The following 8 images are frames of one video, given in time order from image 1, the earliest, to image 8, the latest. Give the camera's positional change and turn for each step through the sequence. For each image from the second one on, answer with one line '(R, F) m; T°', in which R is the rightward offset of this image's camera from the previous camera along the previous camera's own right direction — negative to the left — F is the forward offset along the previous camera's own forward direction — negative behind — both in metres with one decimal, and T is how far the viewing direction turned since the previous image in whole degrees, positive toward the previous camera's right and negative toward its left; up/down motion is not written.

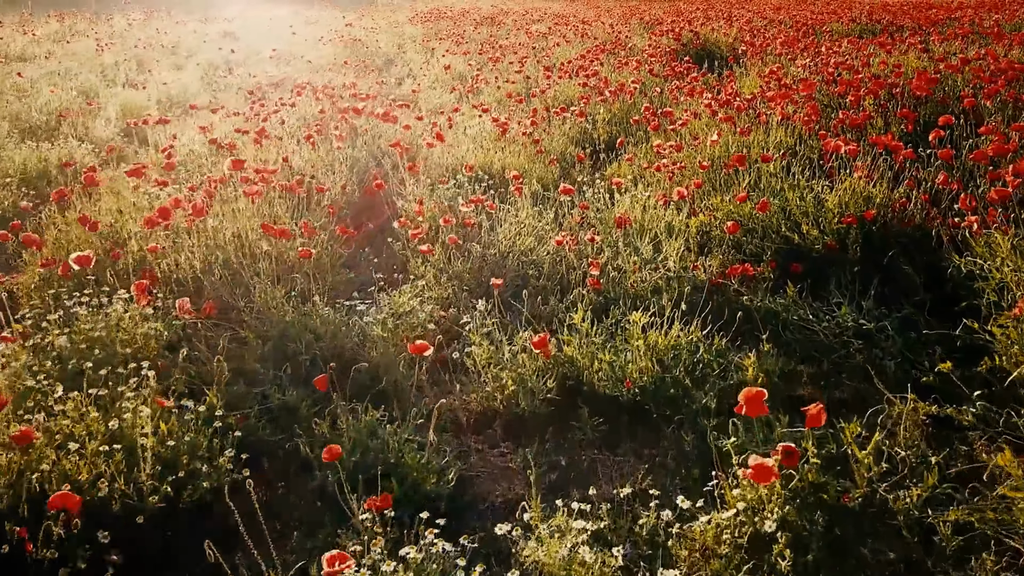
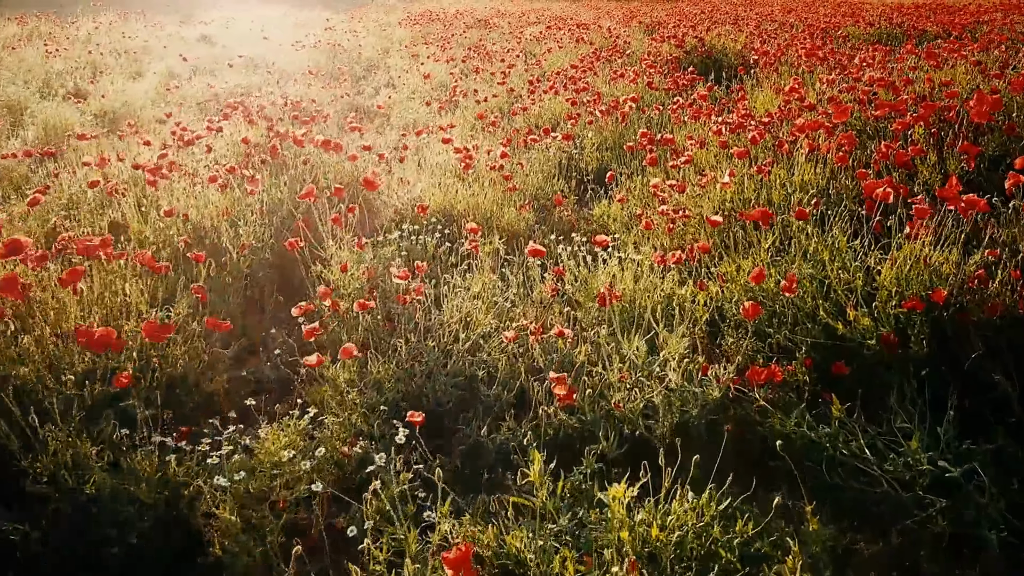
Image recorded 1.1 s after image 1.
(+0.2, +0.9) m; 0°
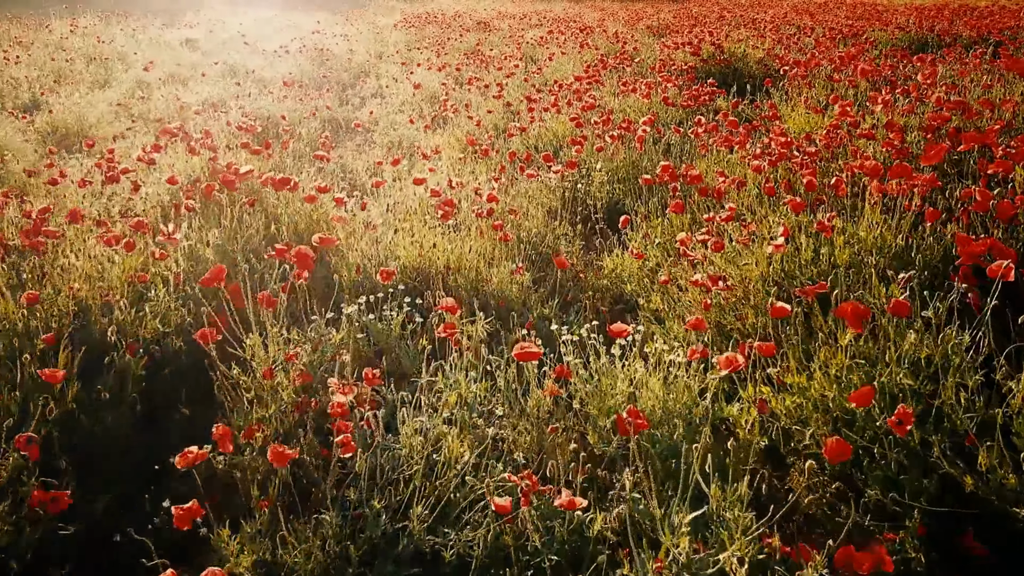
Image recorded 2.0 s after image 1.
(+0.1, +0.8) m; 0°
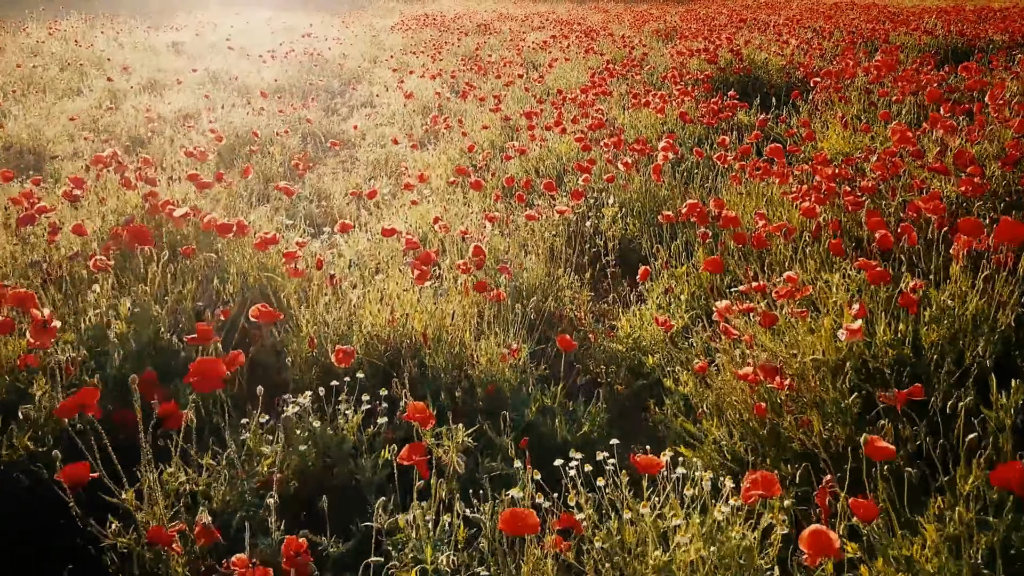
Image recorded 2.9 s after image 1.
(0.0, +0.7) m; 0°
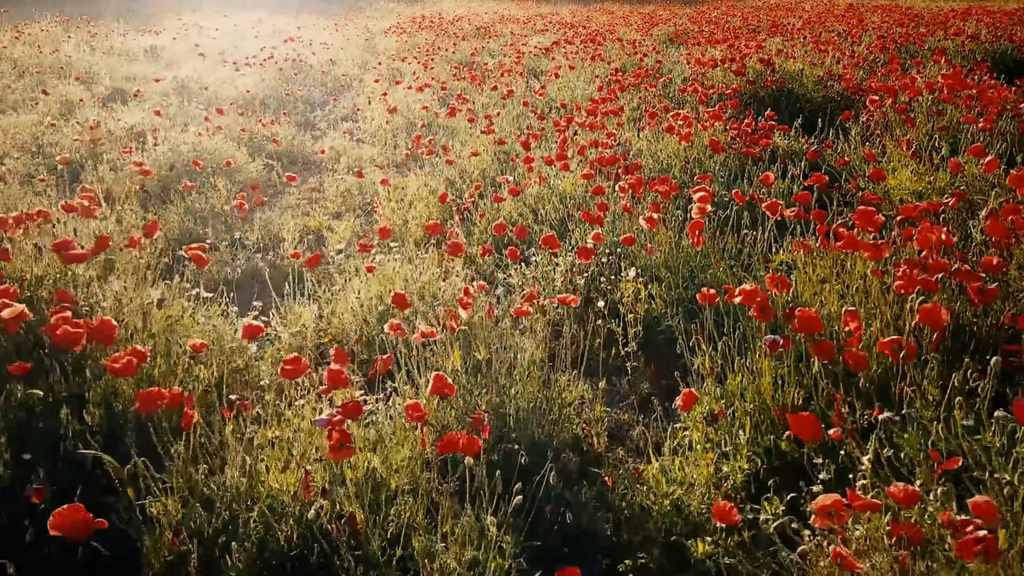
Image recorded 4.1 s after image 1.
(+0.1, +1.0) m; 0°
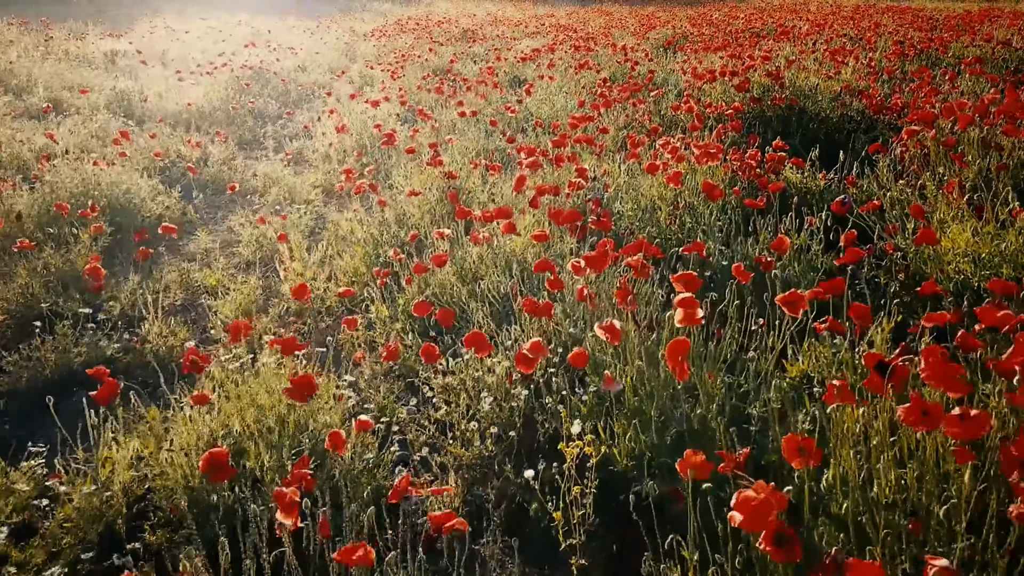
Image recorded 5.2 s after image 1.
(+0.3, +1.0) m; 0°
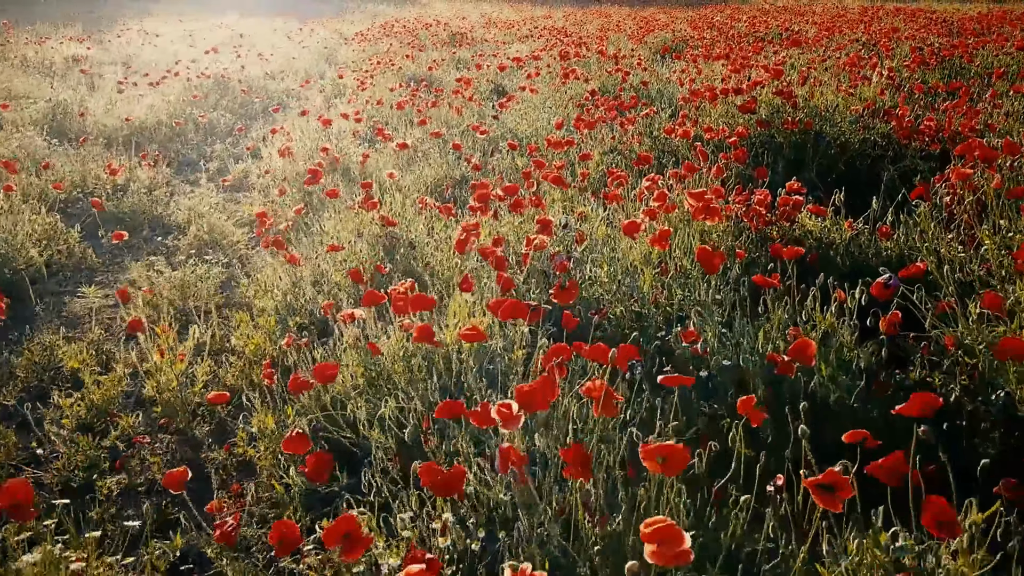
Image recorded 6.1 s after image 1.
(+0.3, +0.8) m; 0°
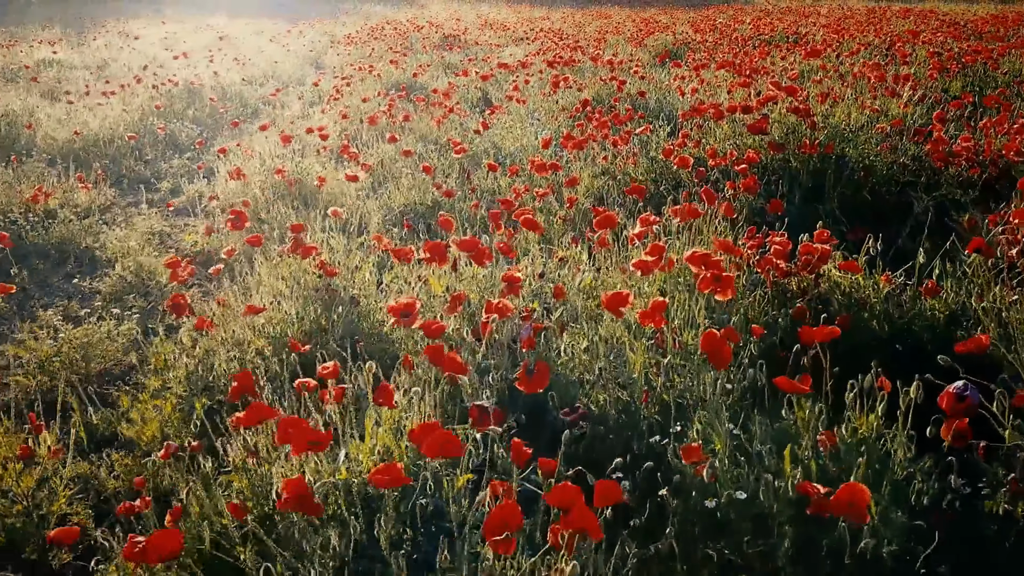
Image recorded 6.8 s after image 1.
(+0.2, +0.6) m; 0°
